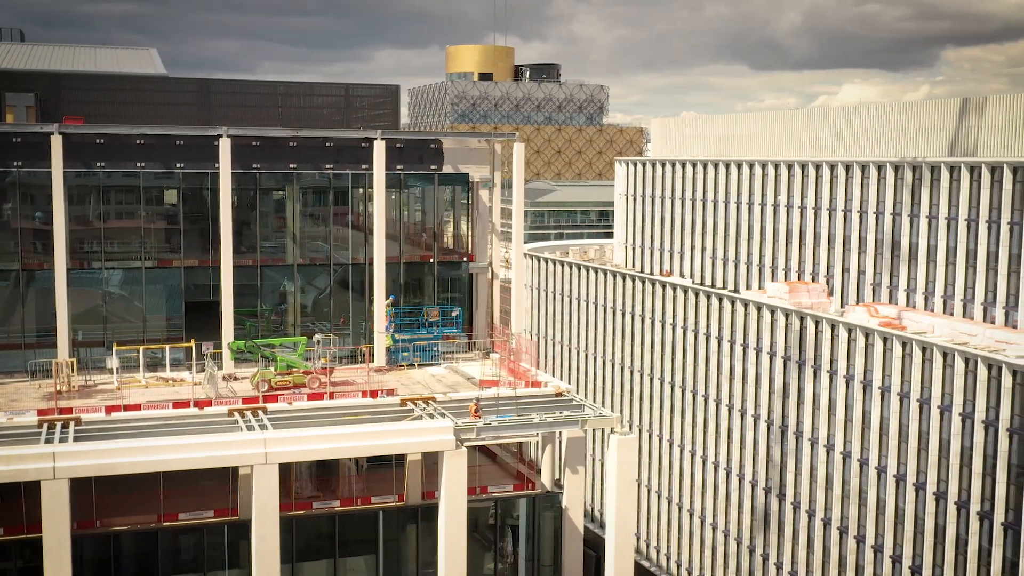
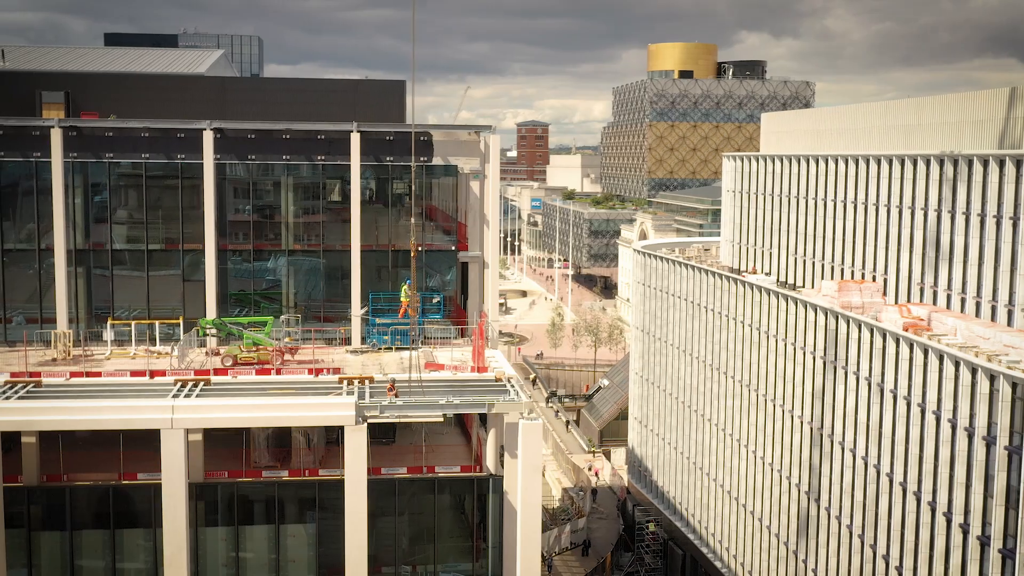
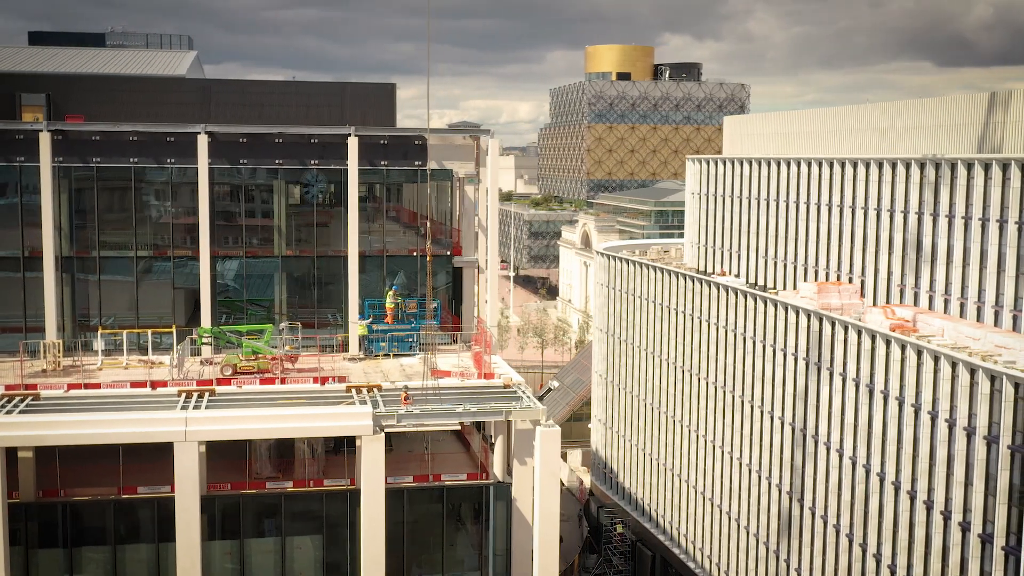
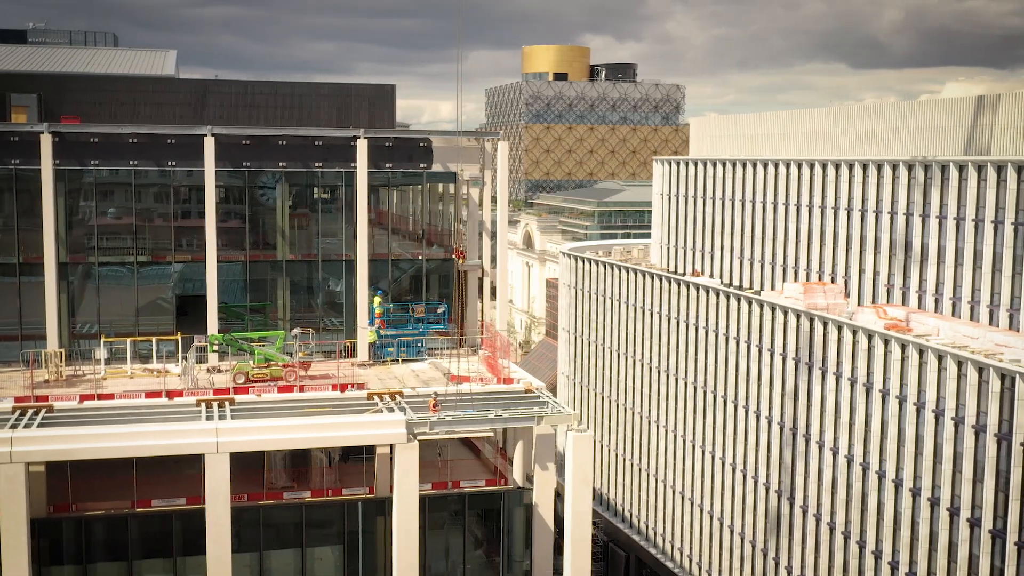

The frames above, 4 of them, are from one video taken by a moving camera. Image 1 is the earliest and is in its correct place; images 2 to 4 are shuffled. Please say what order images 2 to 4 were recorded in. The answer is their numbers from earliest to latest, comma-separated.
4, 3, 2
